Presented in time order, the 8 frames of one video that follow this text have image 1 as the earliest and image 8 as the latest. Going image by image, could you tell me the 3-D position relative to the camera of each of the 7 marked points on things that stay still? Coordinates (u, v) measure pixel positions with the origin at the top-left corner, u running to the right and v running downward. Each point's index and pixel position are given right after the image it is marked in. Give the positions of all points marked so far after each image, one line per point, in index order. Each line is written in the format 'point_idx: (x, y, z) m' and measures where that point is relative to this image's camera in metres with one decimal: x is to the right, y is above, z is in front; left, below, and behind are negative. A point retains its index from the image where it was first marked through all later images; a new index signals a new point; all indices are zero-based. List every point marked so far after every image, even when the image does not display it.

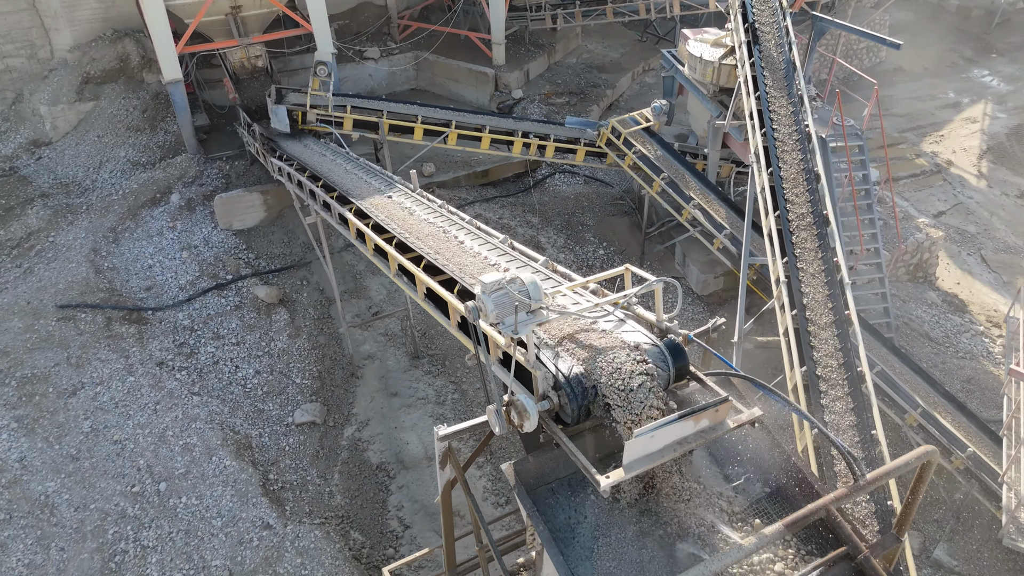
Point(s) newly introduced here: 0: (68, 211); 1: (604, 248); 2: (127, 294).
0: (-9.6, +1.7, +15.8) m
1: (+2.1, +0.9, +16.6) m
2: (-7.3, -0.1, +13.8) m
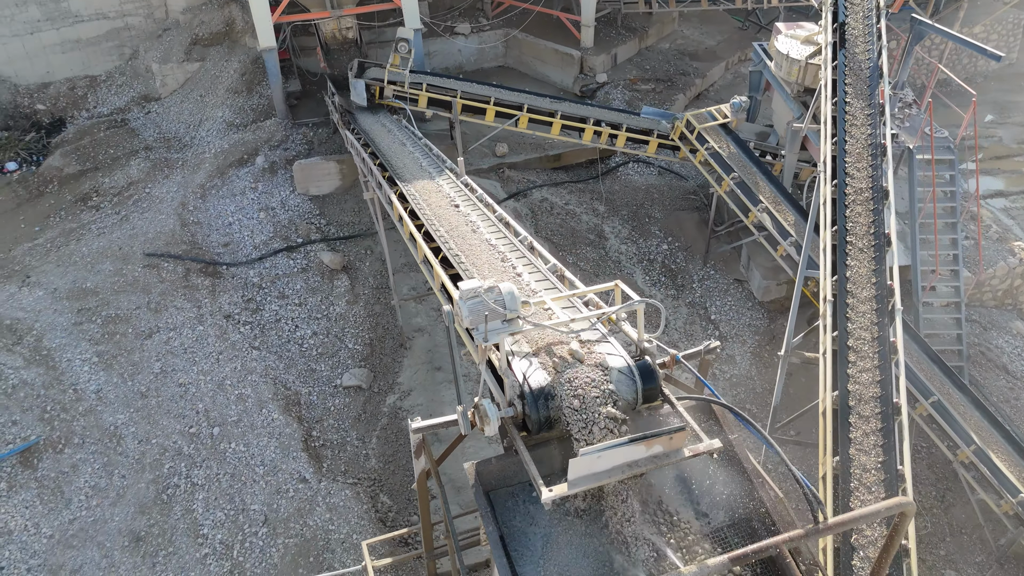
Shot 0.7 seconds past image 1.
0: (-8.1, +2.9, +17.0) m
1: (+3.5, +1.0, +16.4) m
2: (-6.2, +0.8, +14.8) m
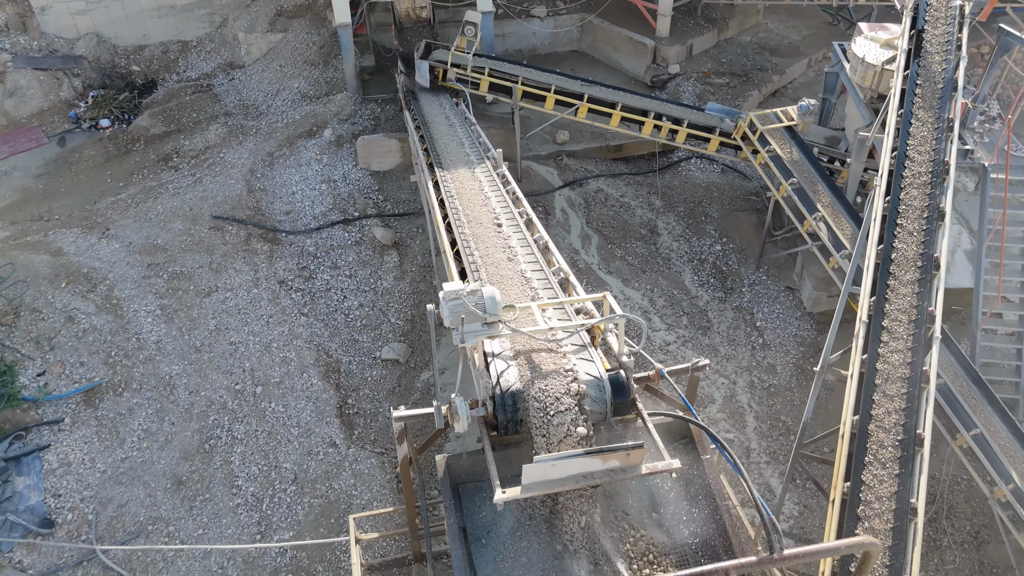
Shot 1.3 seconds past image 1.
0: (-6.6, +3.8, +17.9) m
1: (+4.6, +1.0, +16.1) m
2: (-5.2, +1.5, +15.6) m
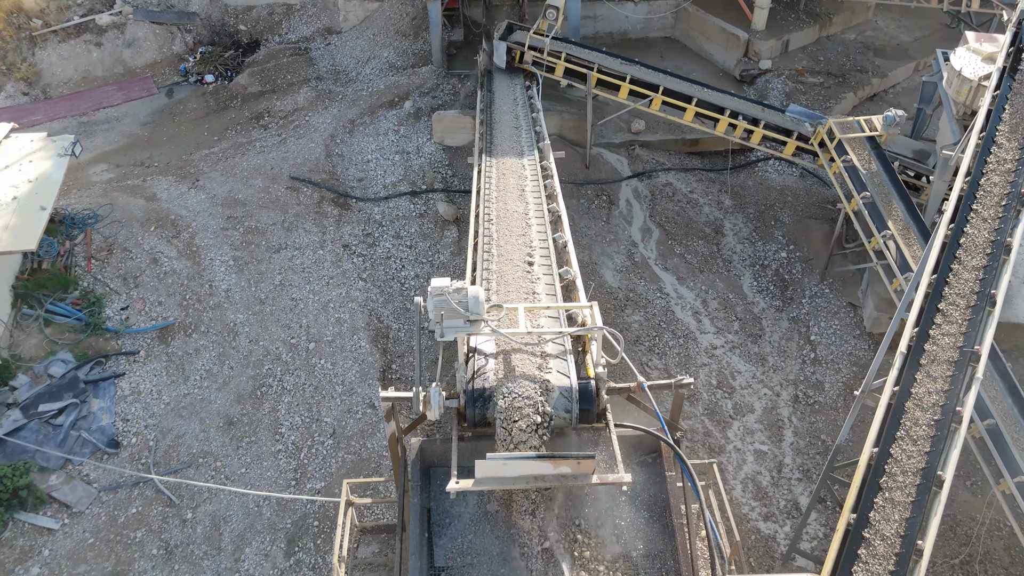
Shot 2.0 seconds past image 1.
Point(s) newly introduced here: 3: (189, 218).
0: (-4.7, +4.9, +18.6) m
1: (+5.9, +0.8, +15.6) m
2: (-3.8, +2.4, +16.3) m
3: (-6.9, +1.5, +15.6) m
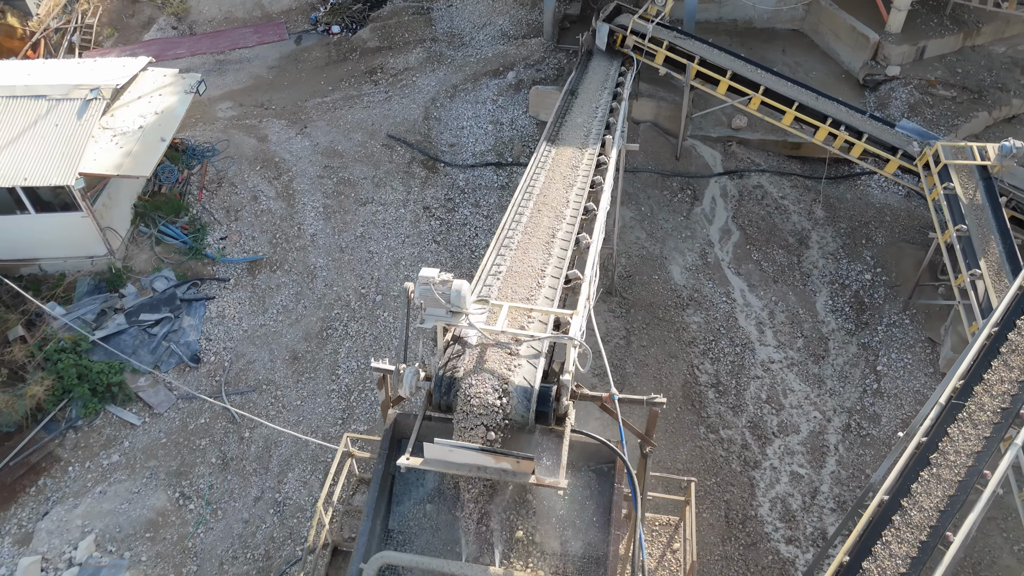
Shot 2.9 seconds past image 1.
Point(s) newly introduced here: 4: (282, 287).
0: (-1.9, +6.0, +19.2) m
1: (+7.3, +0.3, +14.9) m
2: (-1.8, +3.3, +16.9) m
3: (-5.0, +2.9, +16.7) m
4: (-4.7, 0.0, +14.9) m
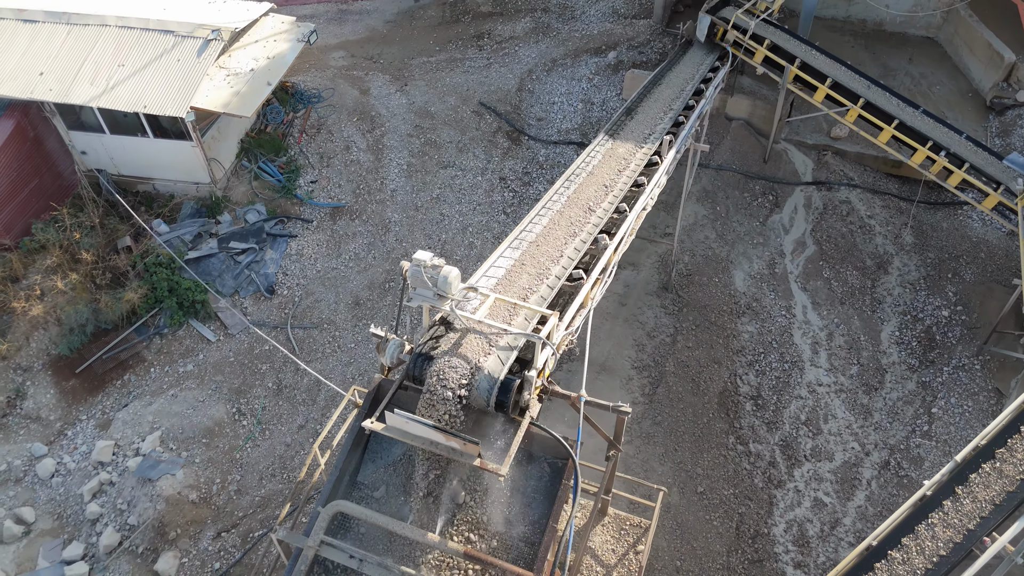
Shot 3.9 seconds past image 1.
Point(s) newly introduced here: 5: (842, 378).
0: (+0.9, +6.8, +19.3) m
1: (+8.4, -0.4, +14.1) m
2: (+0.3, +4.0, +17.2) m
3: (-3.0, +4.1, +17.5) m
4: (-3.3, +1.1, +15.8) m
5: (+6.1, -1.7, +13.6) m
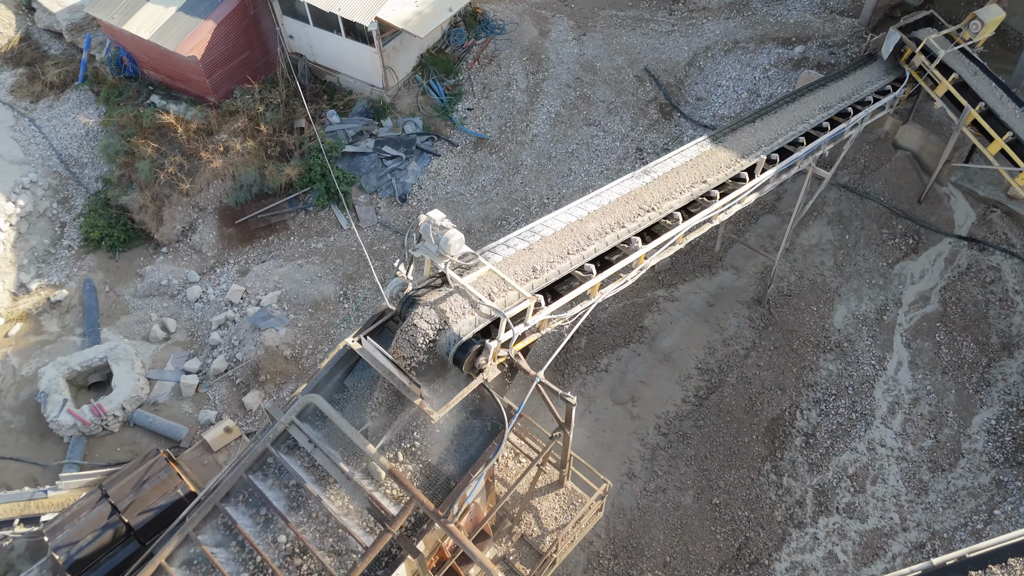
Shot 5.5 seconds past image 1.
0: (+5.8, +7.1, +18.6) m
1: (+9.6, -2.3, +12.6) m
2: (+4.0, +4.5, +17.0) m
3: (+1.0, +5.5, +18.0) m
4: (-0.5, +2.7, +16.8) m
5: (+7.0, -2.8, +12.9) m
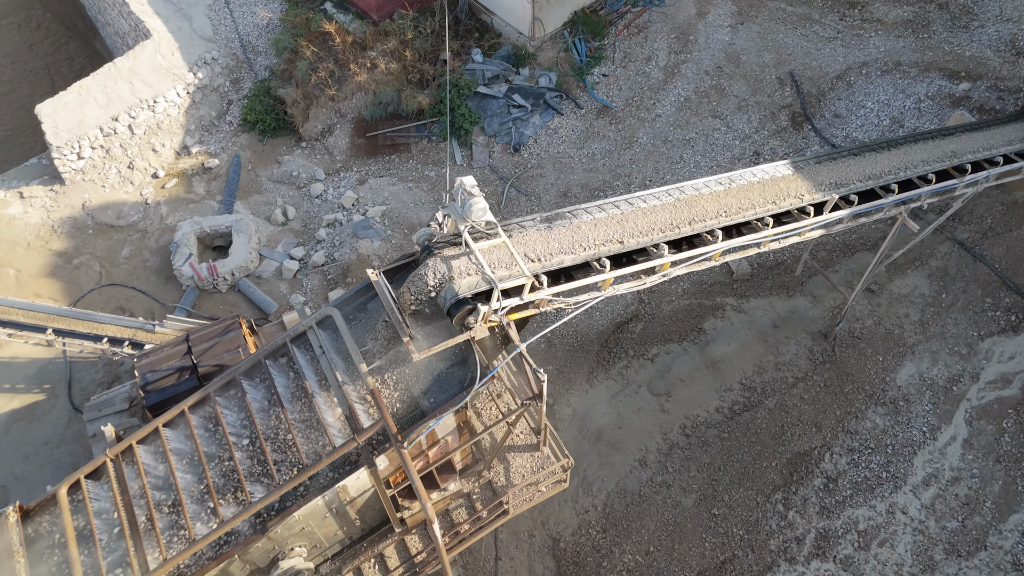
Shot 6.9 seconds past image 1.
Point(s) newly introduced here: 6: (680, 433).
0: (+9.6, +6.1, +17.3) m
1: (+9.6, -4.1, +11.7) m
2: (+6.9, +4.1, +16.3) m
3: (+4.6, +5.8, +17.8) m
4: (+2.2, +3.5, +17.1) m
5: (+7.1, -4.0, +12.4) m
6: (+3.1, -2.7, +13.6) m
